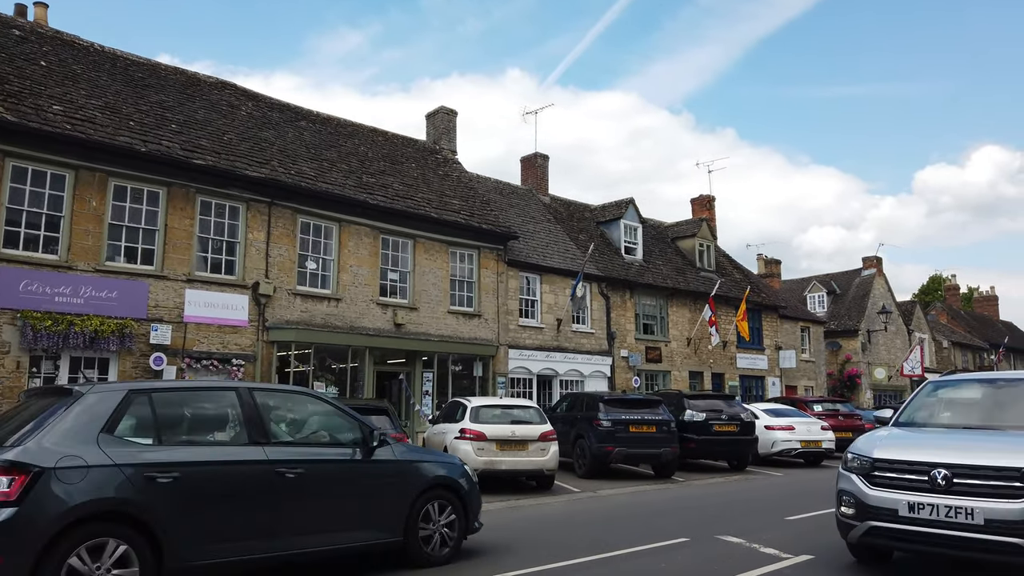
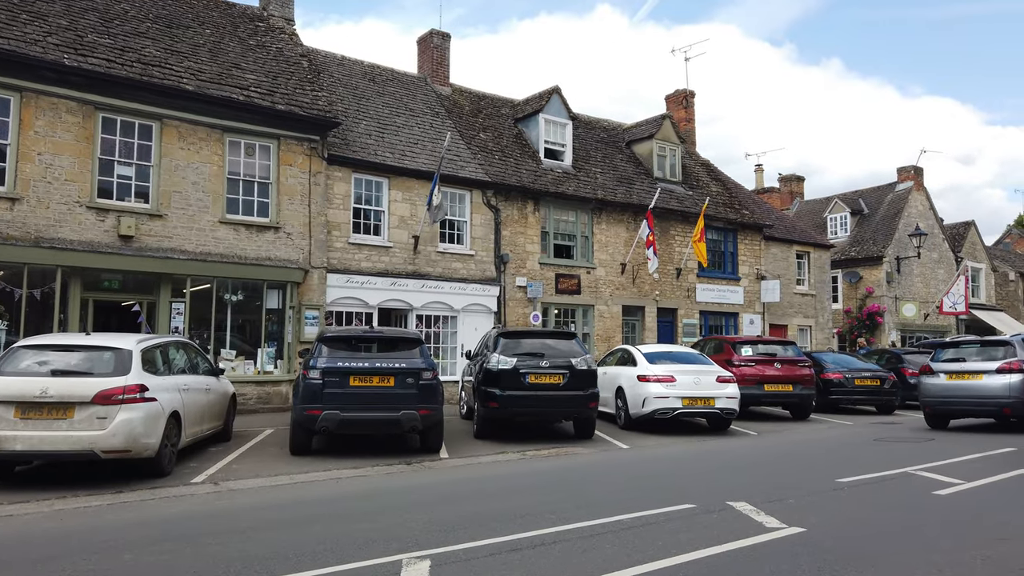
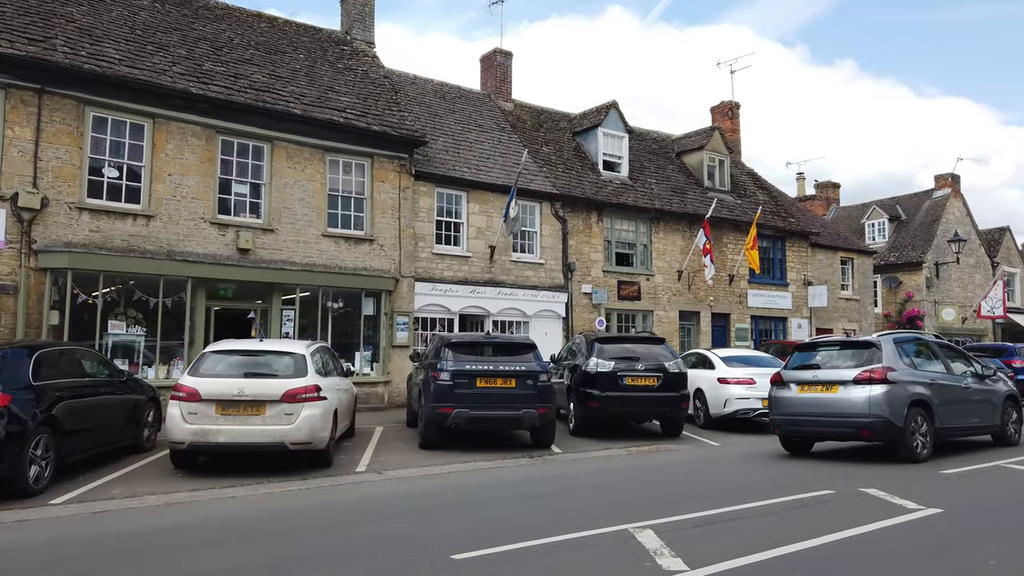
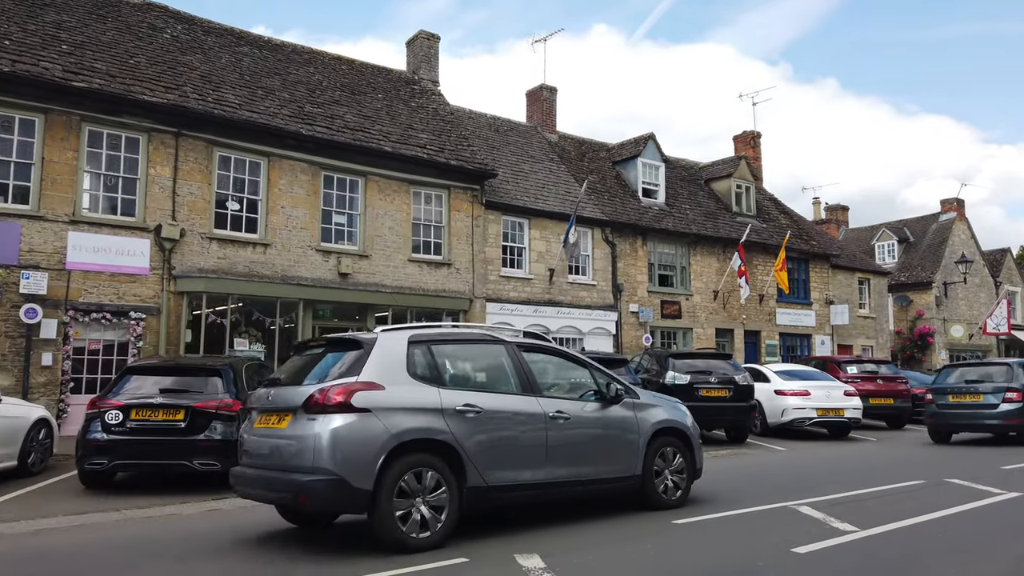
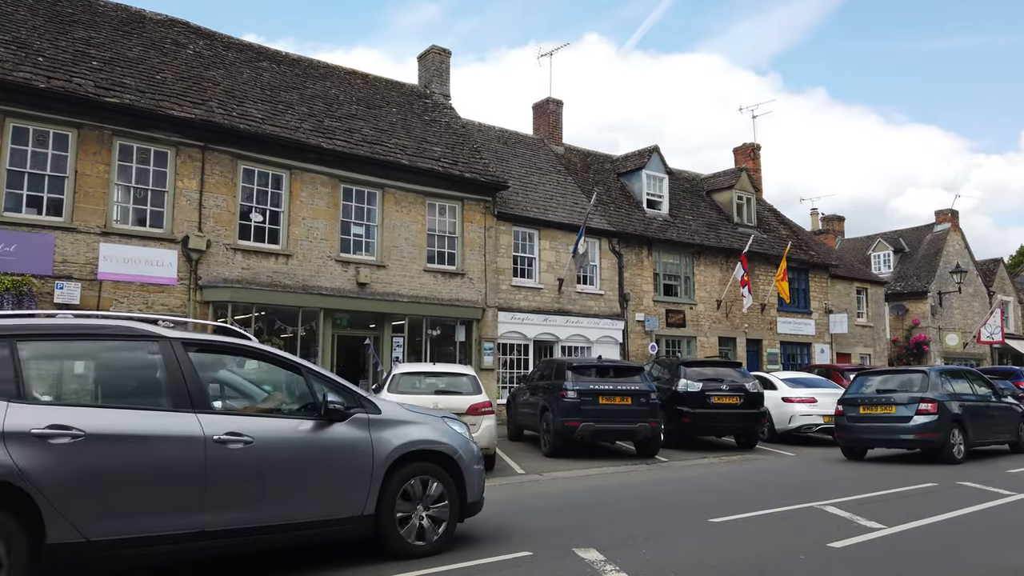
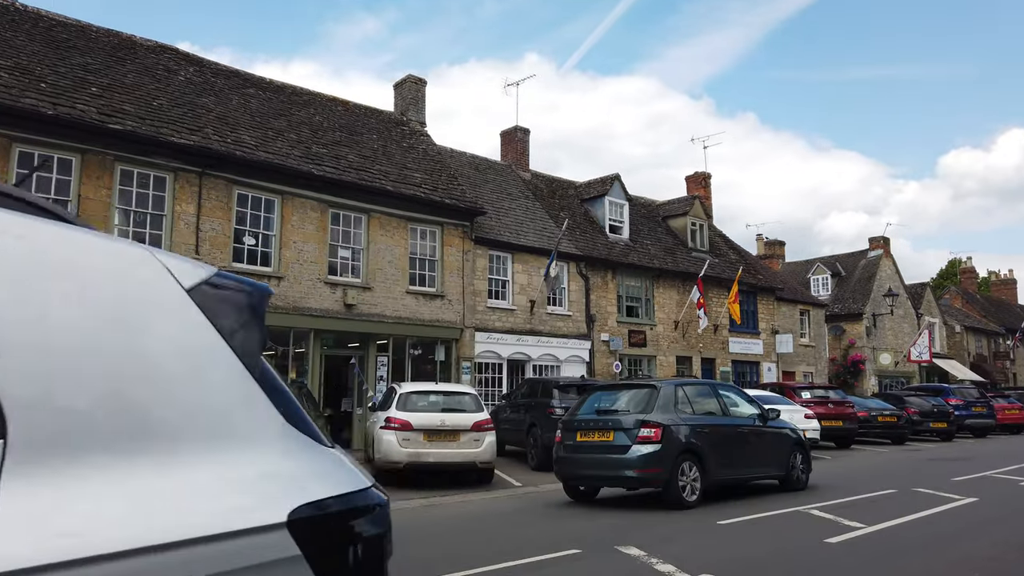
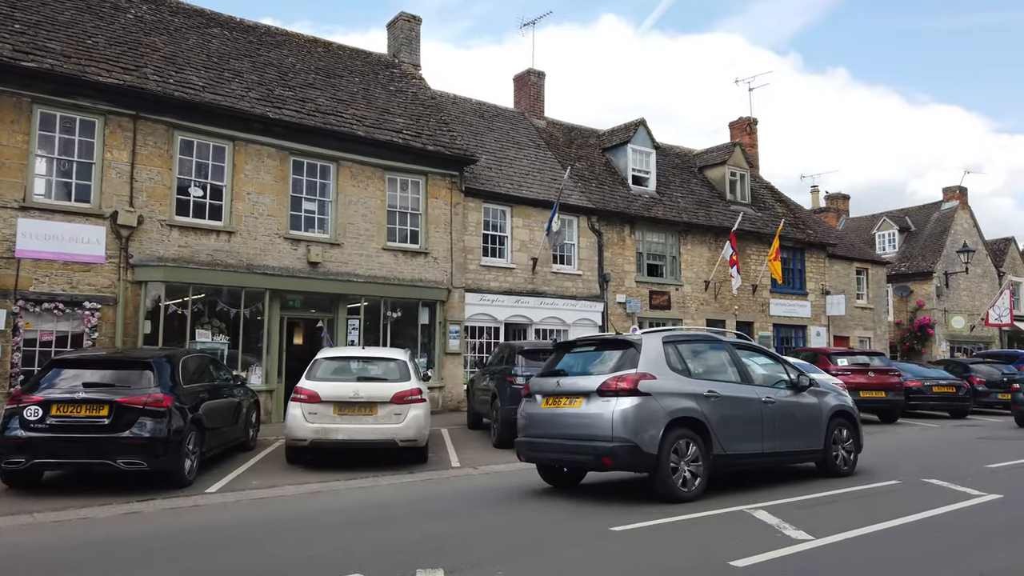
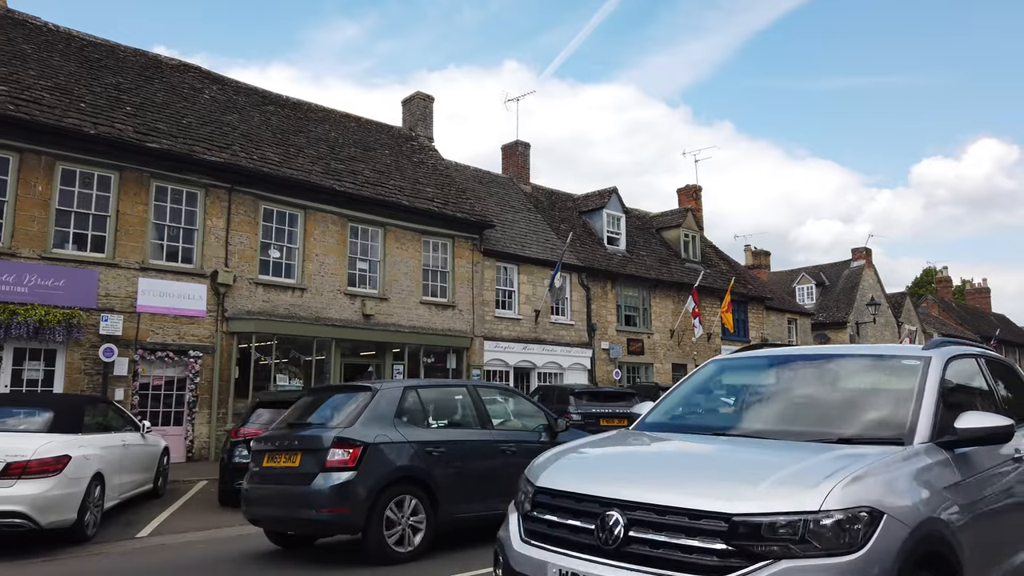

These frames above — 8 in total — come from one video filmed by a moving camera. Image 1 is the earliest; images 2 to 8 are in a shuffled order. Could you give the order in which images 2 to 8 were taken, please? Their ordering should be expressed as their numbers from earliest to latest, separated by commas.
8, 6, 5, 4, 7, 3, 2
